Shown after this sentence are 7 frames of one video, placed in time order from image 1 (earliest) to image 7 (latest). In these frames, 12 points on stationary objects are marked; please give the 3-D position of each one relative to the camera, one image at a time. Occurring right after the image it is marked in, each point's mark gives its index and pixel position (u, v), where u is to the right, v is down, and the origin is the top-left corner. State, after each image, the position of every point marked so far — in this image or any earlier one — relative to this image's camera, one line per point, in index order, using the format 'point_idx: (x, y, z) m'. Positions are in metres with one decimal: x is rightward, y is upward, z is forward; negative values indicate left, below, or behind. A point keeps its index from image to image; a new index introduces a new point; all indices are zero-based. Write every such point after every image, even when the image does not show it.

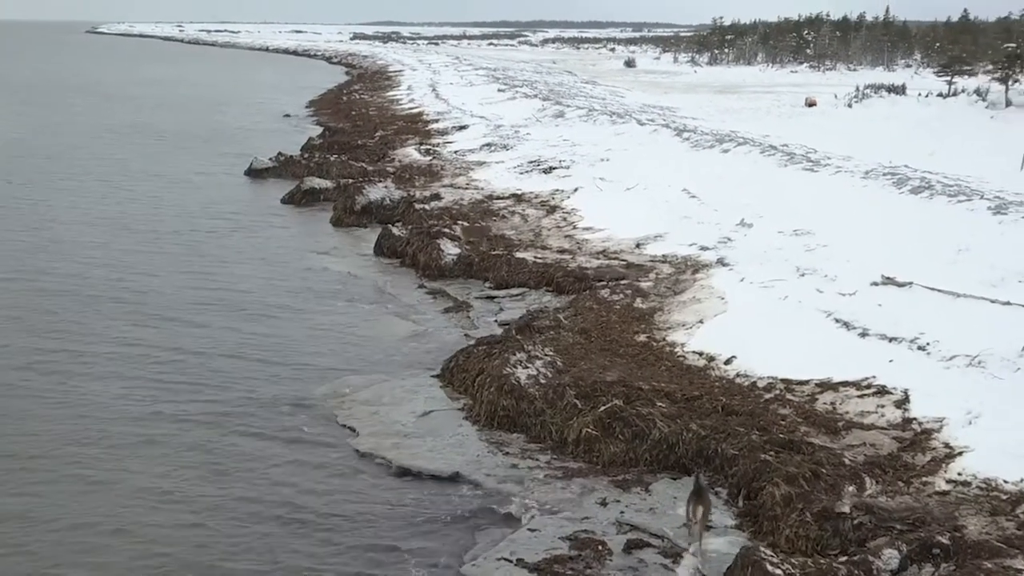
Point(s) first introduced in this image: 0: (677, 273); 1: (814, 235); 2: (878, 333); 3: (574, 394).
0: (+2.3, +0.2, +10.3) m
1: (+4.7, +0.9, +12.0) m
2: (+3.0, -0.4, +6.1) m
3: (+0.5, -0.8, +5.8) m
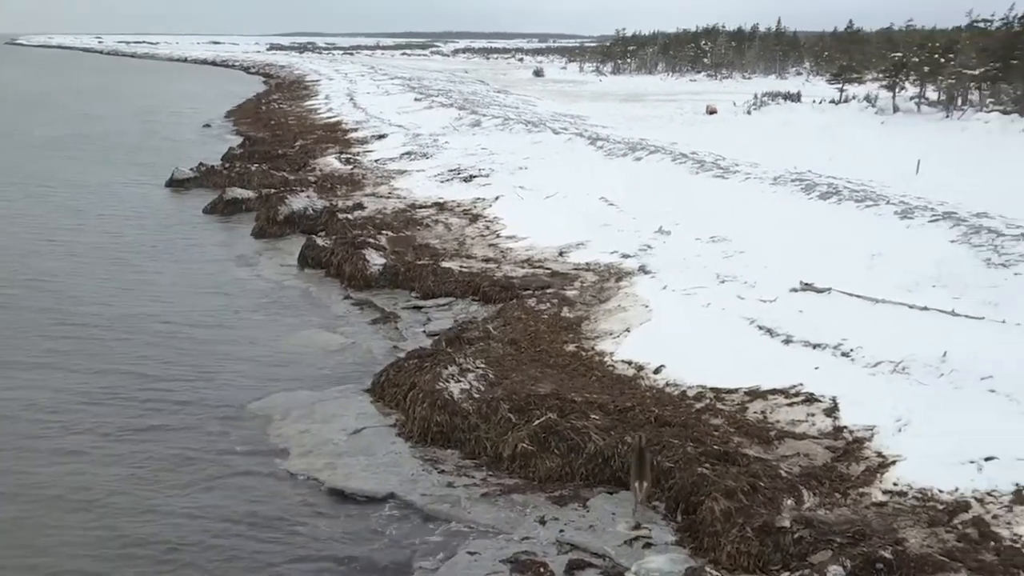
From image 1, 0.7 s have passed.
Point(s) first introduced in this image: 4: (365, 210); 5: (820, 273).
0: (+1.2, +0.1, +10.4) m
1: (+3.5, +0.8, +12.3) m
2: (+2.4, -0.4, +6.3) m
3: (0.0, -0.9, +5.7) m
4: (-3.7, +2.1, +19.8) m
5: (+3.6, +0.2, +8.9) m
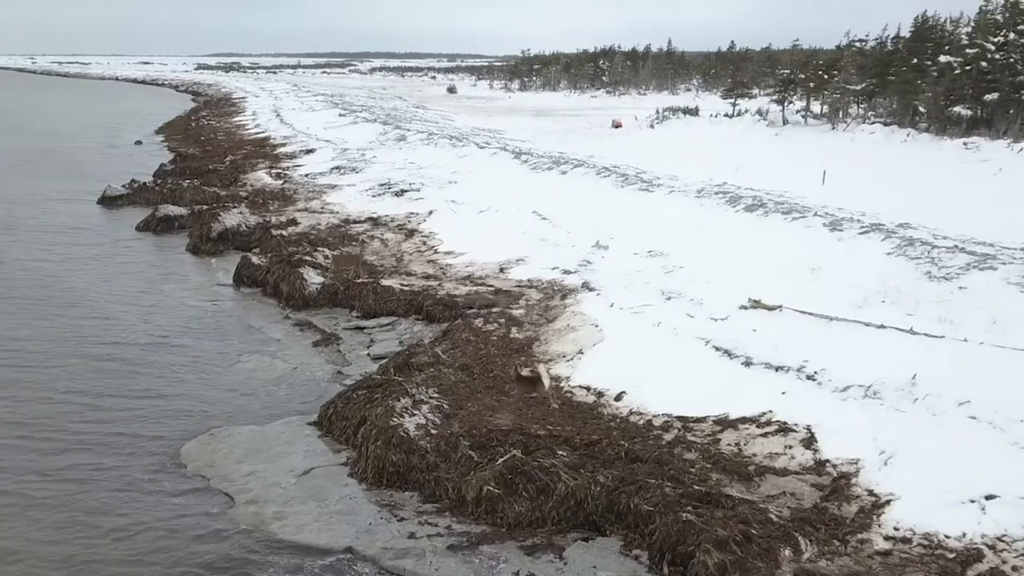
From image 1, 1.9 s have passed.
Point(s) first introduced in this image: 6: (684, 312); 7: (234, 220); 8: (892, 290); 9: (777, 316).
0: (+0.5, -0.1, +10.2) m
1: (+2.5, +0.6, +12.3) m
2: (+2.0, -0.6, +6.2) m
3: (-0.3, -1.1, +5.4) m
4: (-5.3, +1.7, +19.1) m
5: (+3.0, 0.0, +8.9) m
6: (+1.9, -0.3, +8.2) m
7: (-6.7, +1.9, +19.0) m
8: (+4.1, 0.0, +8.1) m
9: (+2.6, -0.3, +7.5) m
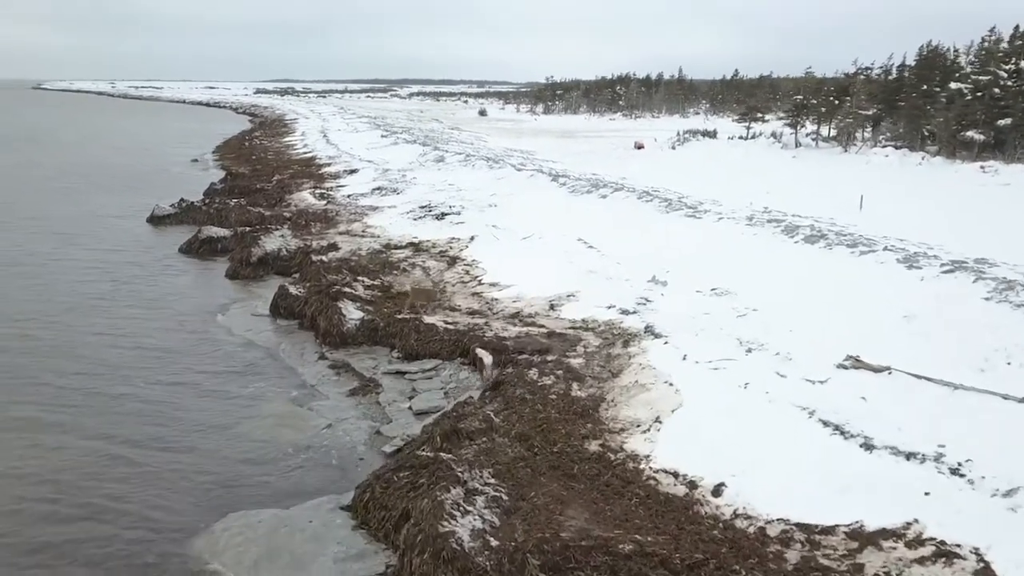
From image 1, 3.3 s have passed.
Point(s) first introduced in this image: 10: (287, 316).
0: (+1.1, -0.7, +9.2) m
1: (+3.3, -0.1, +11.2) m
2: (+2.5, -1.1, +5.1) m
3: (+0.1, -1.5, +4.4) m
4: (-4.2, +1.0, +18.4) m
5: (+3.6, -0.5, +7.8) m
6: (+2.4, -0.8, +7.2) m
7: (-5.6, +1.2, +18.4) m
8: (+4.6, -0.6, +7.0) m
9: (+3.2, -0.8, +6.4) m
10: (-4.0, -0.5, +13.5) m
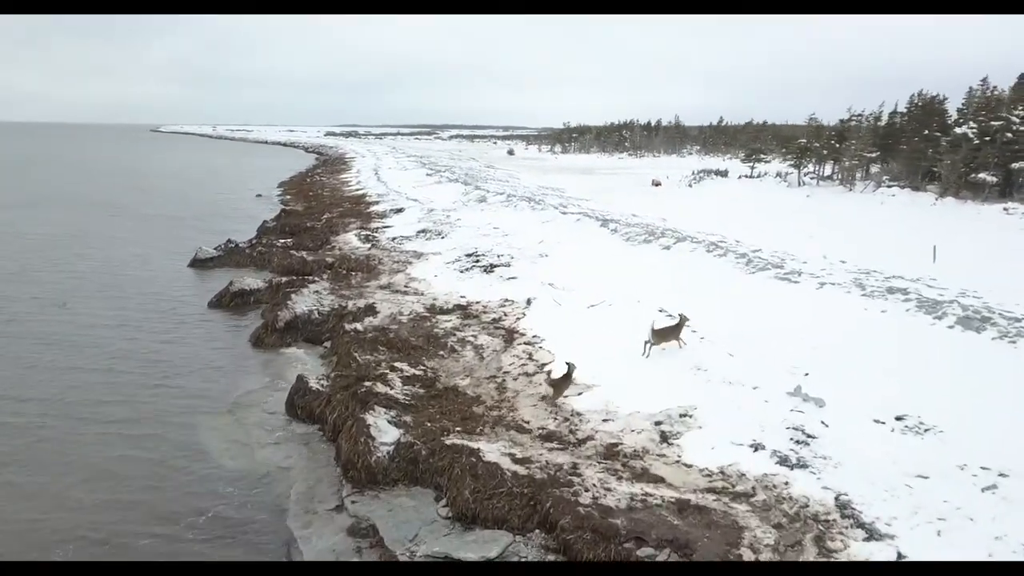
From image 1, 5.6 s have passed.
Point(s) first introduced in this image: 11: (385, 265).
0: (+2.0, -1.9, +5.8) m
1: (+4.3, -1.4, +7.7) m
2: (+3.2, -2.1, +1.6) m
3: (+0.7, -2.4, +1.0) m
4: (-2.8, -0.6, +15.3) m
5: (+4.4, -1.7, +4.2) m
6: (+3.2, -1.9, +3.7) m
7: (-4.2, -0.4, +15.4) m
8: (+5.4, -1.7, +3.4) m
9: (+3.9, -1.9, +2.9) m
10: (-2.9, -1.8, +10.4) m
11: (-3.3, +0.5, +19.7) m
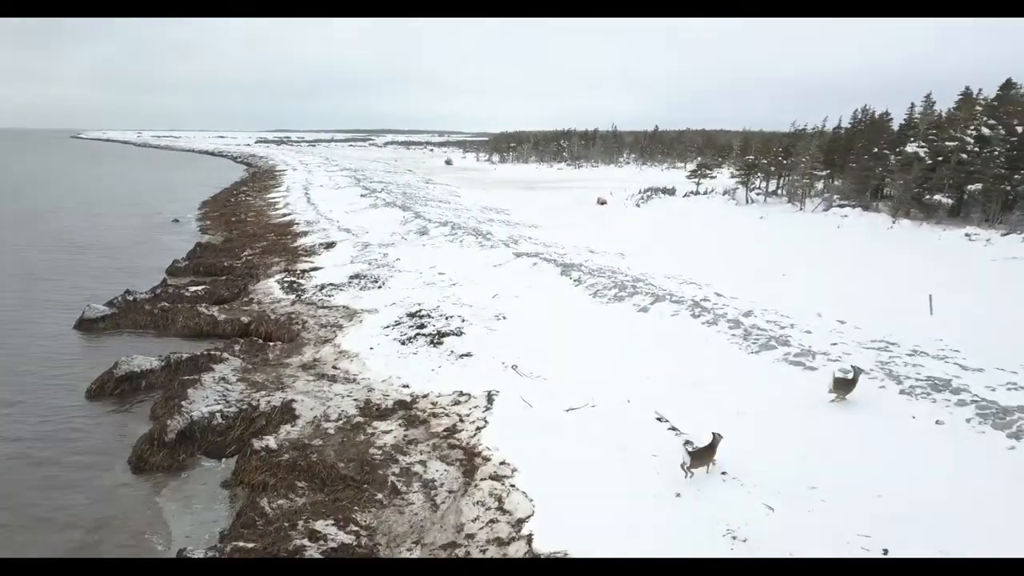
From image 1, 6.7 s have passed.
0: (+2.1, -3.2, +3.1) m
1: (+4.2, -2.7, +5.2) m
2: (+3.6, -3.4, -0.9) m
3: (+1.2, -3.8, -1.7) m
4: (-3.5, -2.1, +12.2) m
5: (+4.6, -3.0, +1.7) m
6: (+3.4, -3.2, +1.1) m
7: (-4.9, -1.9, +12.2) m
8: (+5.6, -3.0, +1.0) m
9: (+4.2, -3.1, +0.4) m
10: (-3.2, -3.3, +7.3) m
11: (-4.4, -1.0, +16.5) m
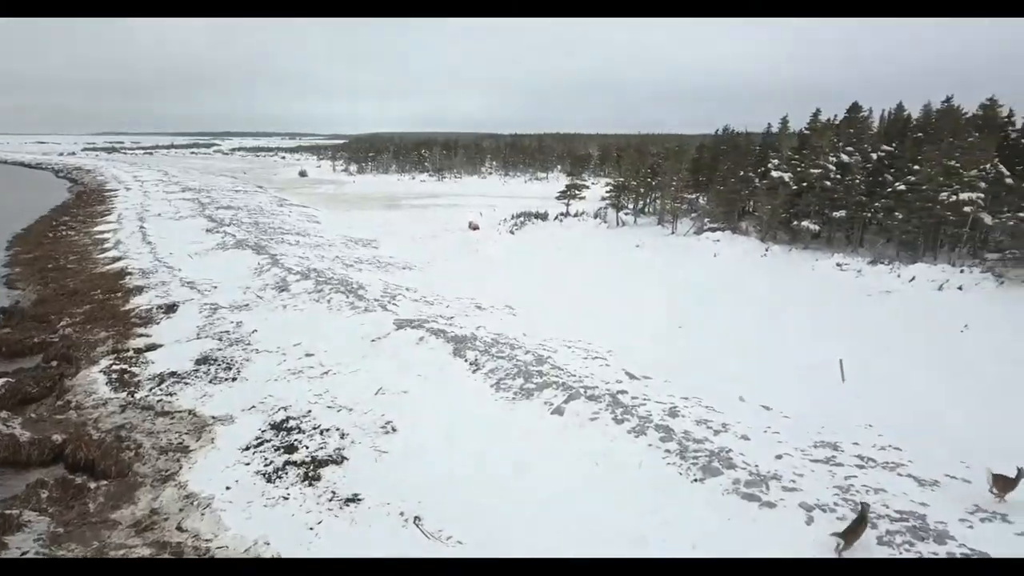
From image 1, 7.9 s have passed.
0: (+2.5, -4.9, +1.1) m
1: (+4.2, -4.3, +3.6) m
2: (+4.7, -5.0, -2.6) m
3: (+2.5, -5.5, -3.8) m
4: (-4.7, -4.0, +9.1) m
5: (+5.2, -4.6, +0.3) m
6: (+4.2, -4.8, -0.6) m
7: (-6.0, -3.9, +8.8) m
8: (+6.4, -4.5, -0.3) m
9: (+5.1, -4.7, -1.2) m
10: (-3.4, -5.2, +4.3) m
11: (-6.4, -3.0, +13.1) m
